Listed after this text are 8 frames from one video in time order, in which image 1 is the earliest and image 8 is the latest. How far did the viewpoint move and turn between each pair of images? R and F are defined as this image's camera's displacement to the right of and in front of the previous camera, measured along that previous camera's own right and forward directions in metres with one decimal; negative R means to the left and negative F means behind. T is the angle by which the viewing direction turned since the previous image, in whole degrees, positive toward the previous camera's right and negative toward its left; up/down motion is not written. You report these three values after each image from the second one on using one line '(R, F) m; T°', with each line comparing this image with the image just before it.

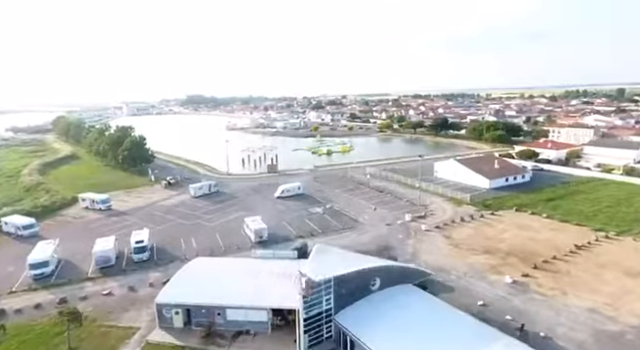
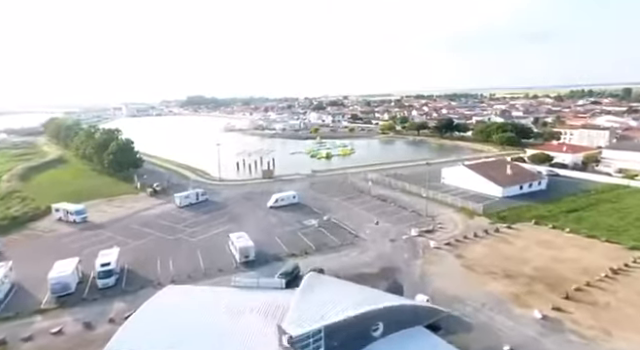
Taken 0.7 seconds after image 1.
(+0.3, +2.0) m; 0°
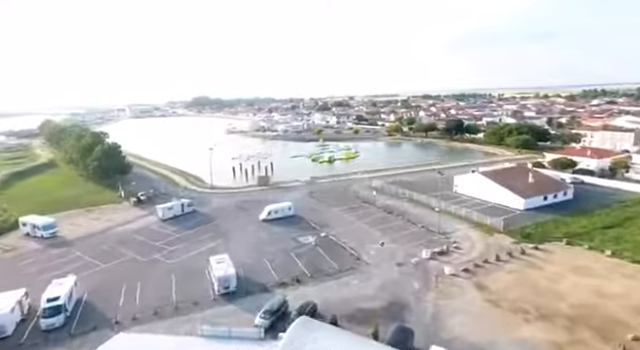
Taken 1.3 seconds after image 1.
(+0.4, +2.3) m; -1°
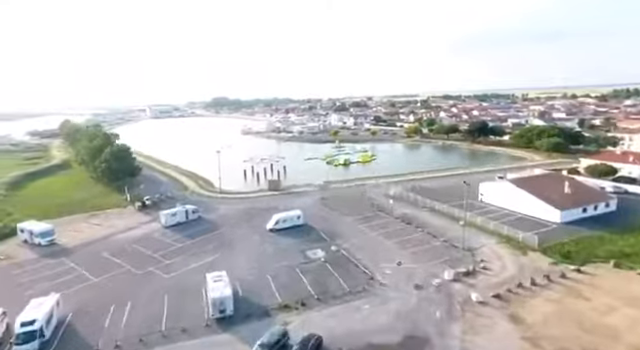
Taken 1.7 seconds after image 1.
(+0.3, +1.5) m; -3°
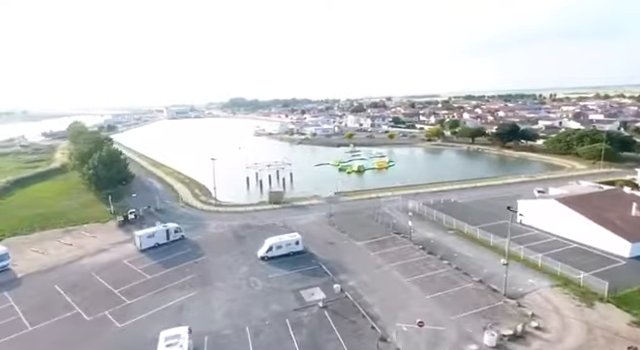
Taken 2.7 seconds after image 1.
(+0.6, +3.2) m; -3°
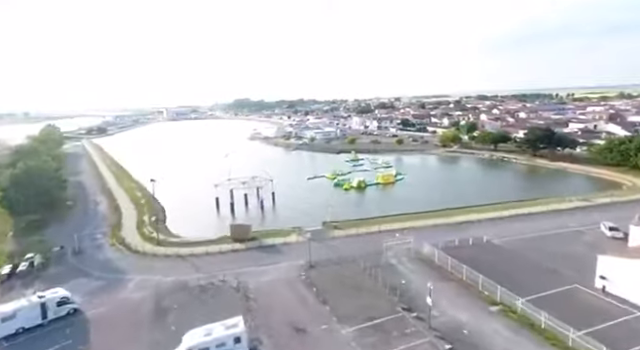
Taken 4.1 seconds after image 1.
(+1.2, +6.1) m; -1°
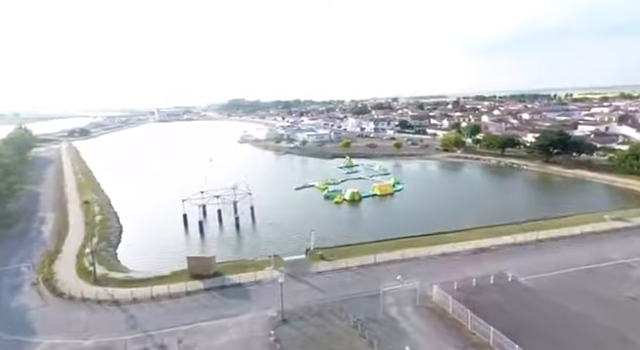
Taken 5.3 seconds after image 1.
(+0.6, +3.3) m; 0°
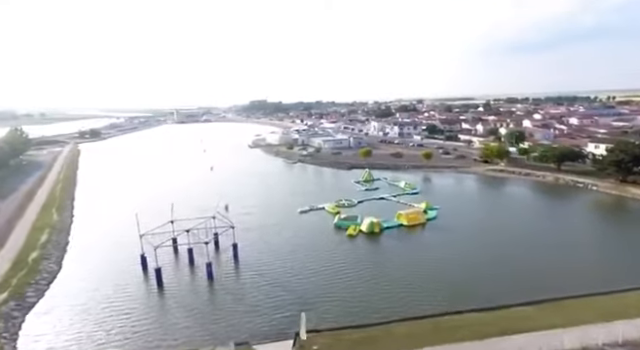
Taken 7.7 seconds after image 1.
(+0.6, +5.4) m; -4°
